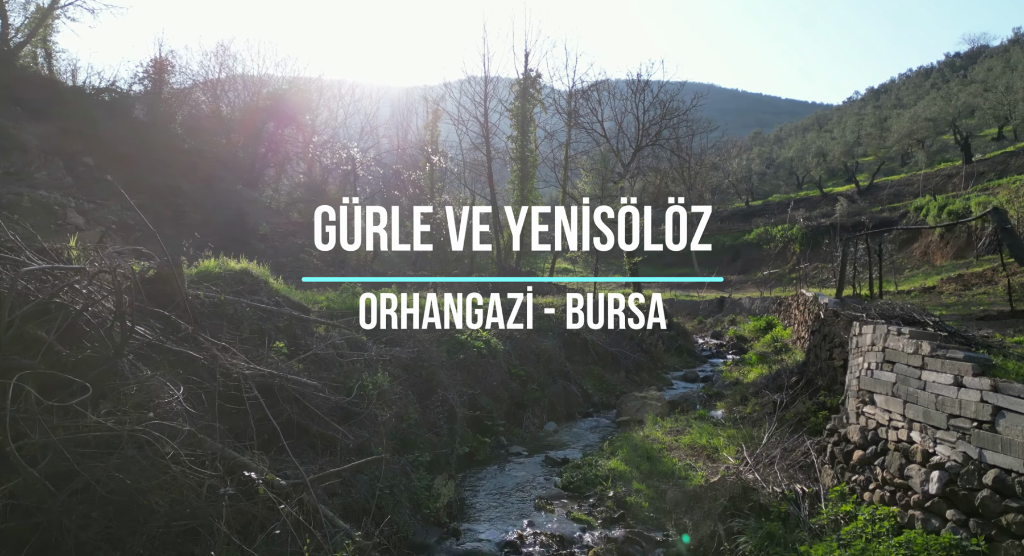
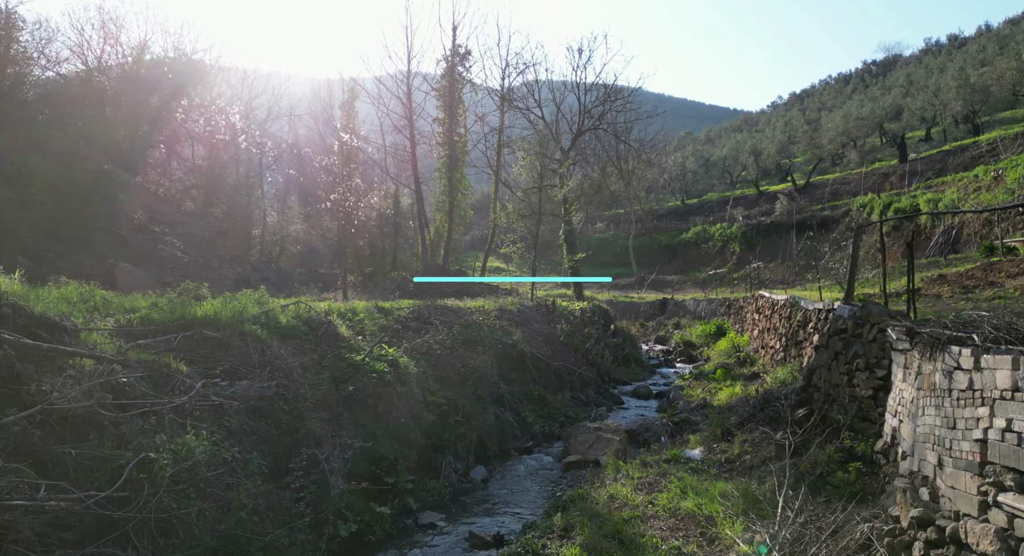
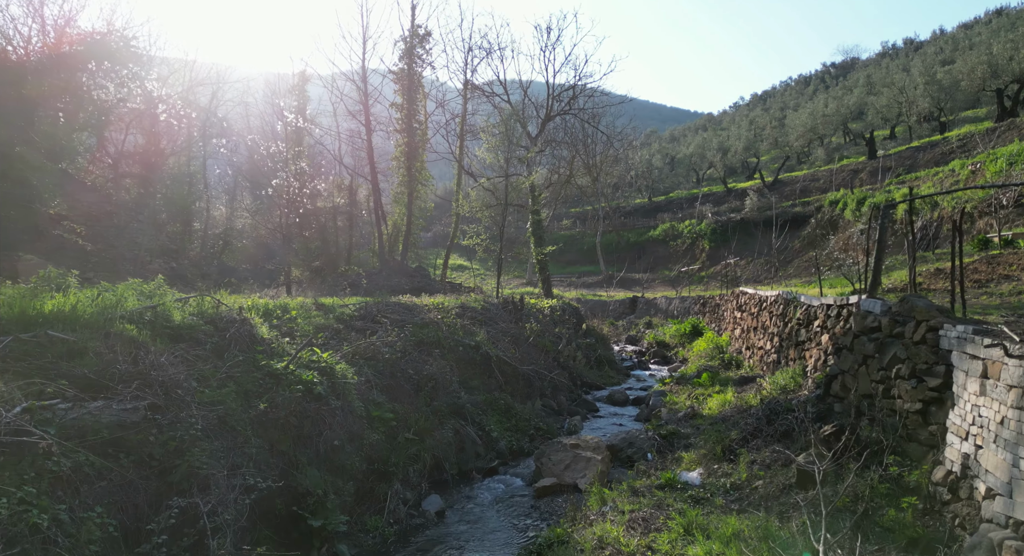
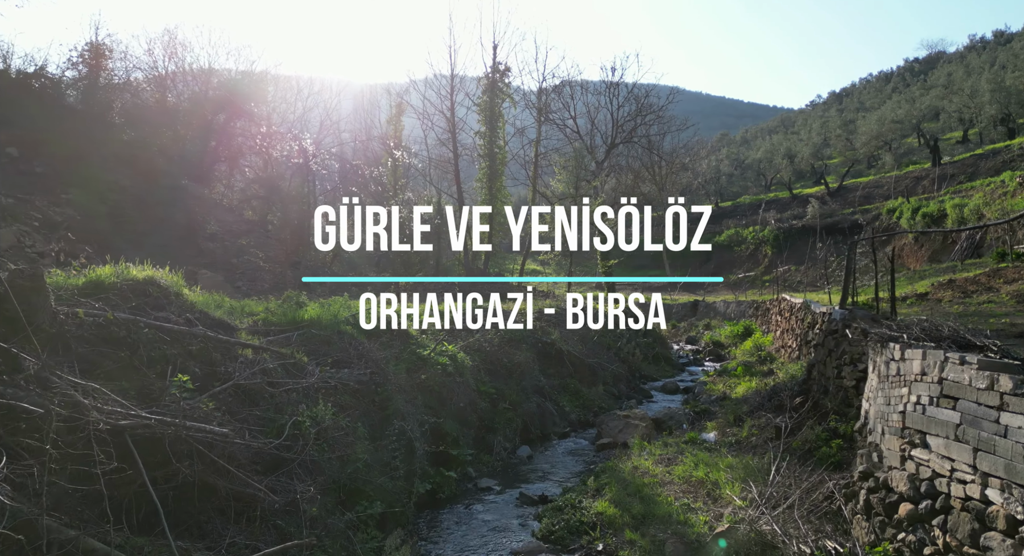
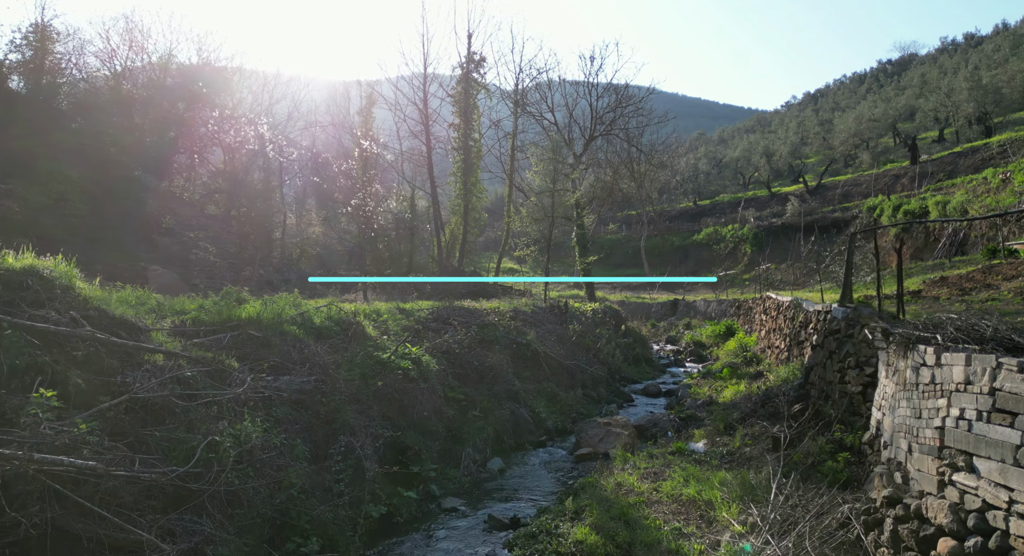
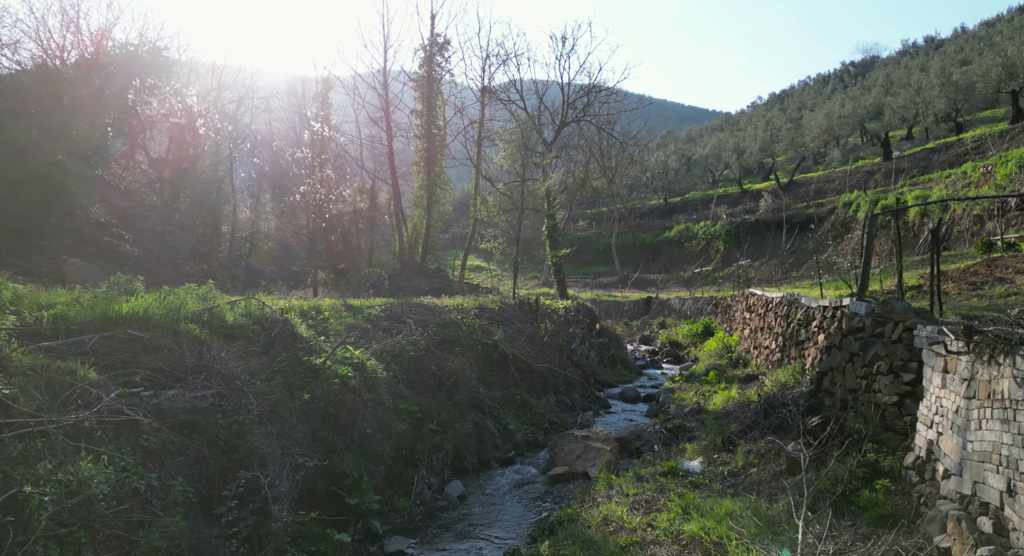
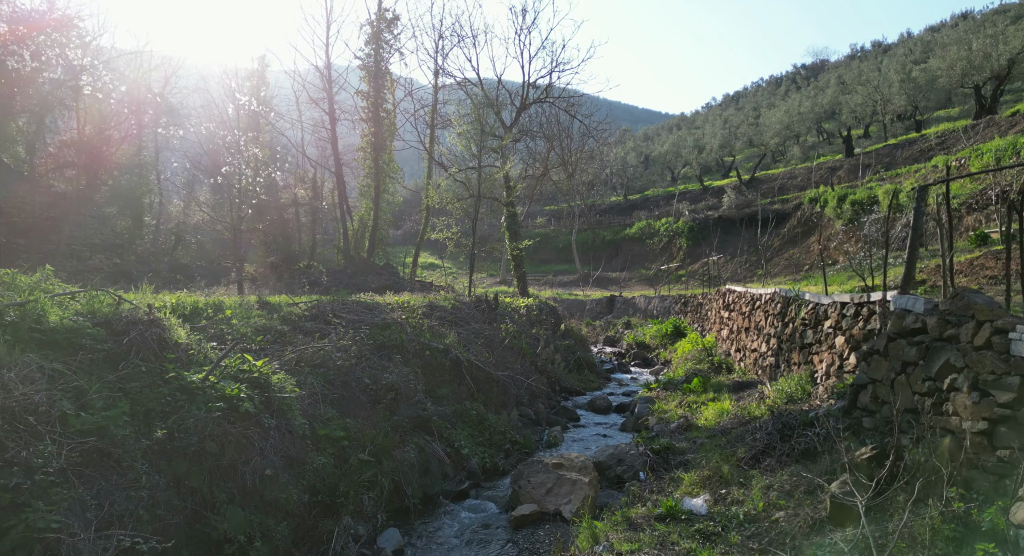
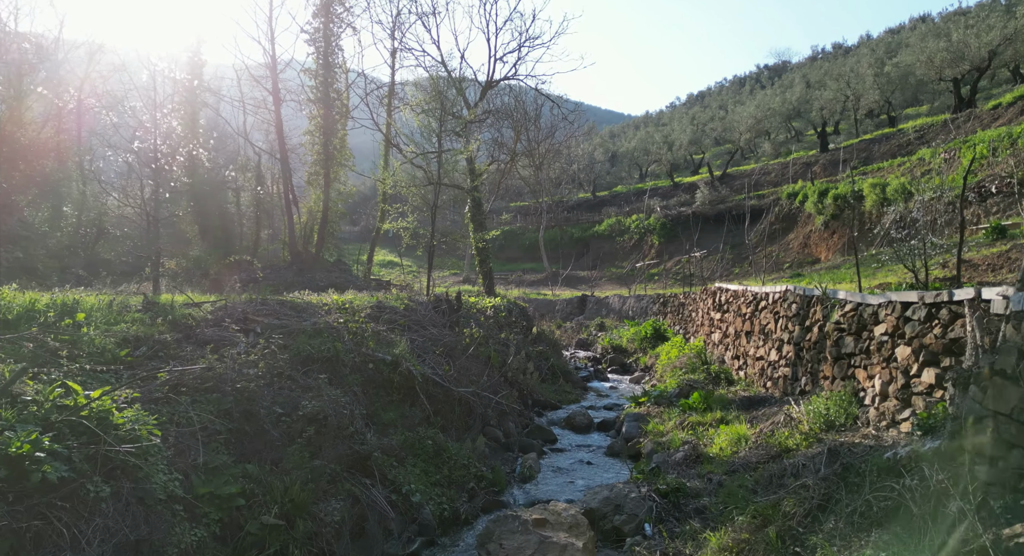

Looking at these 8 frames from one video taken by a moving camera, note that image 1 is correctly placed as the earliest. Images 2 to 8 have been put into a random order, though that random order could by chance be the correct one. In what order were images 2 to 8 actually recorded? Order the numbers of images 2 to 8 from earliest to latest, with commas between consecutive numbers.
4, 5, 2, 6, 3, 7, 8
